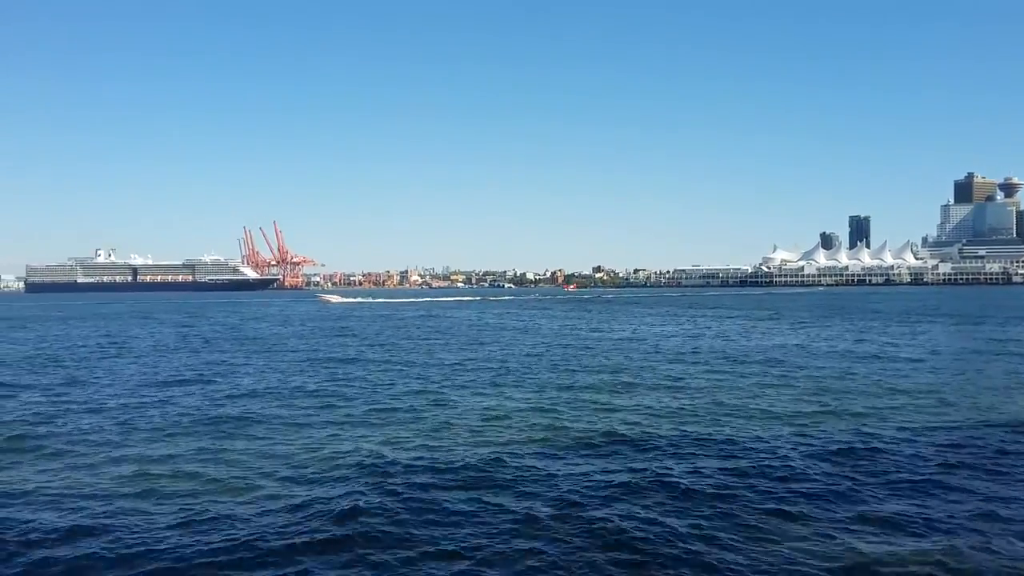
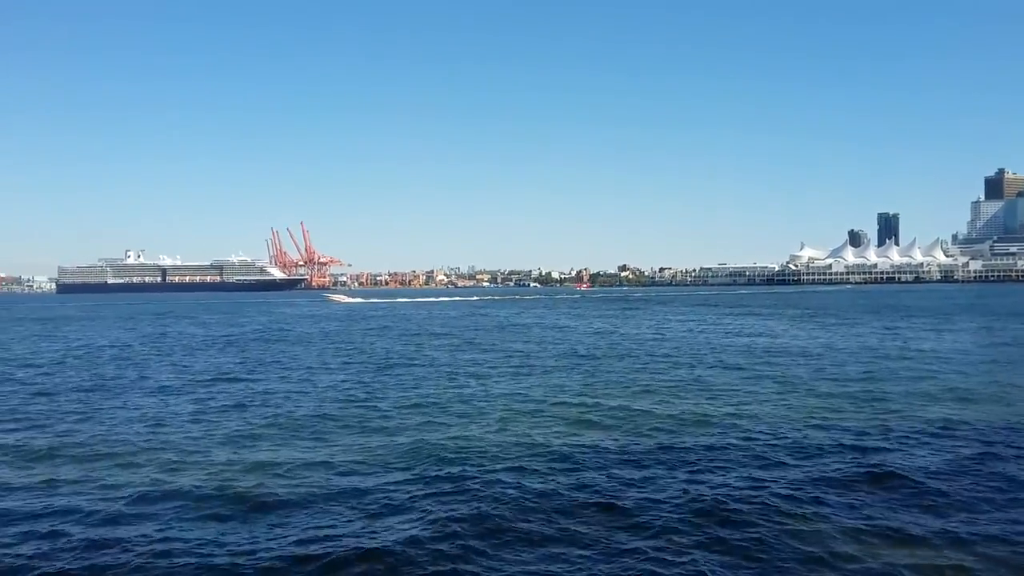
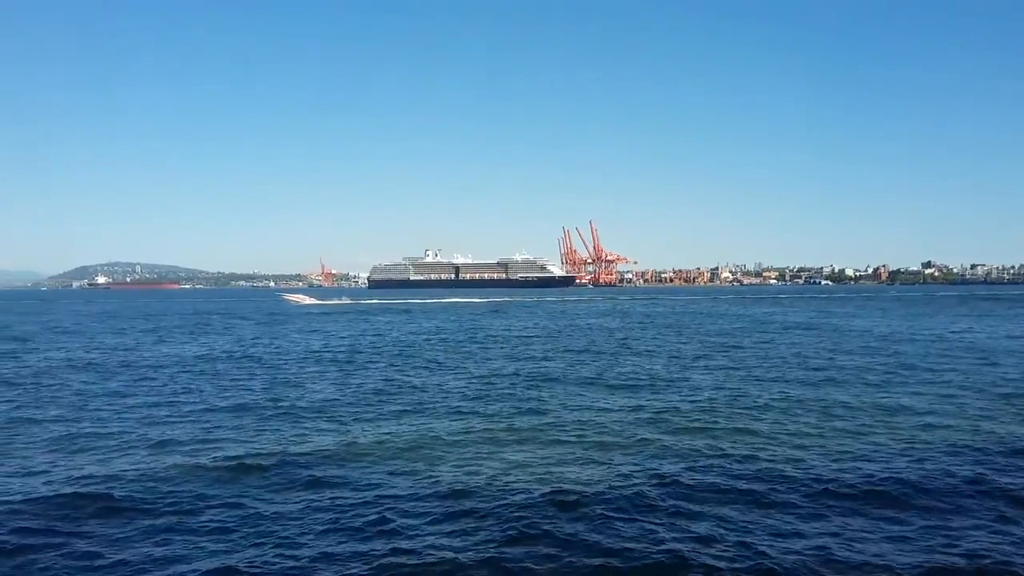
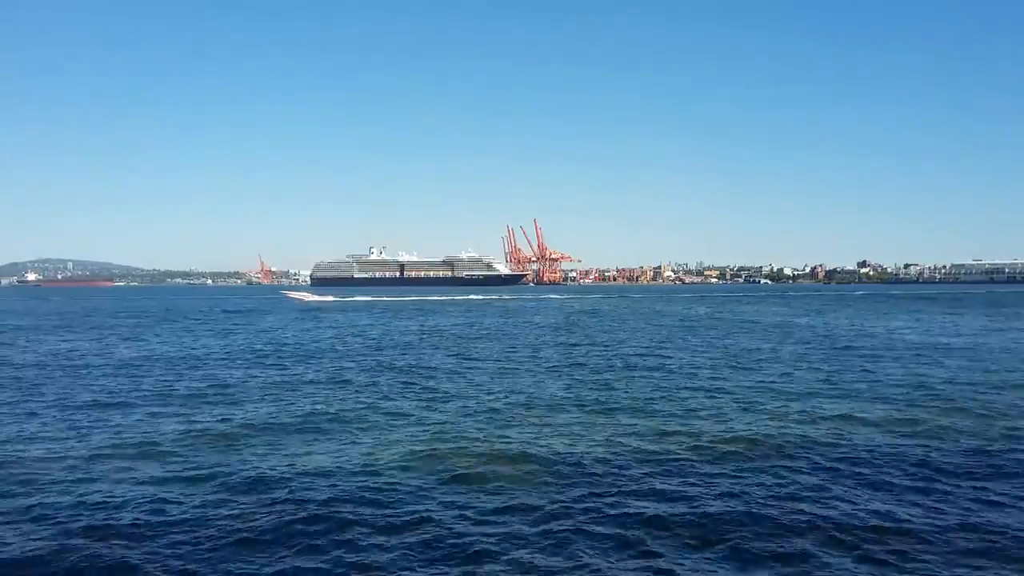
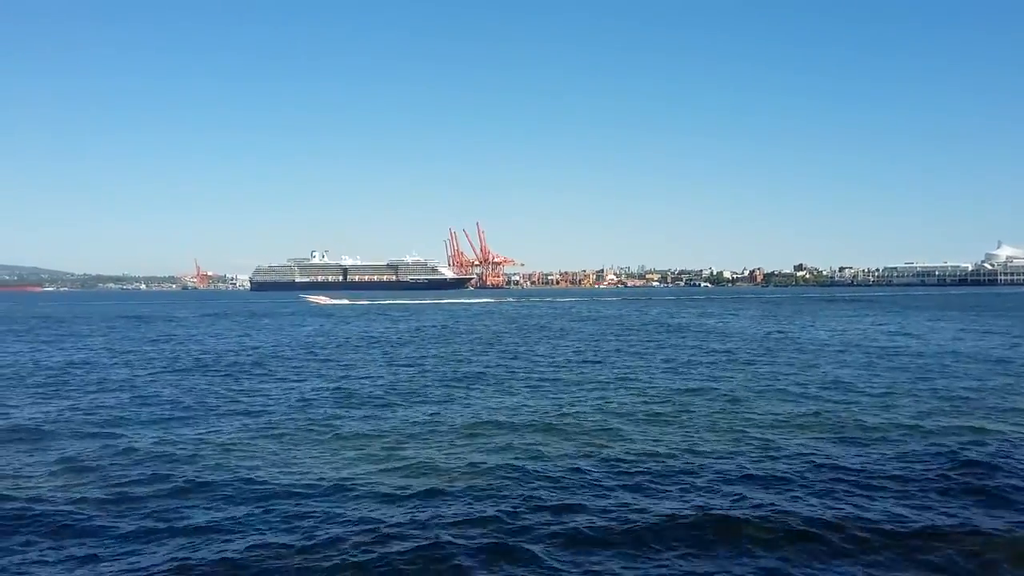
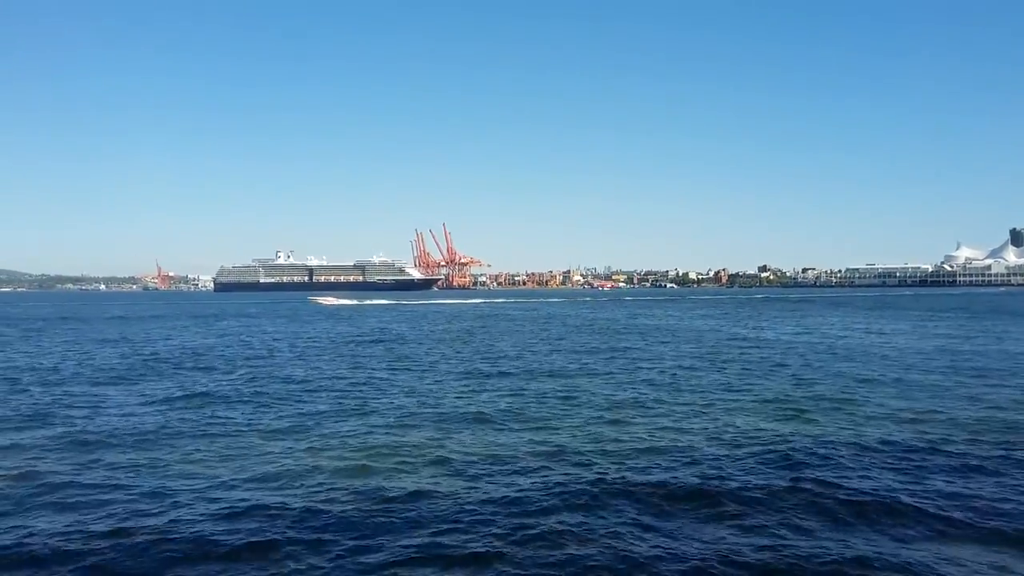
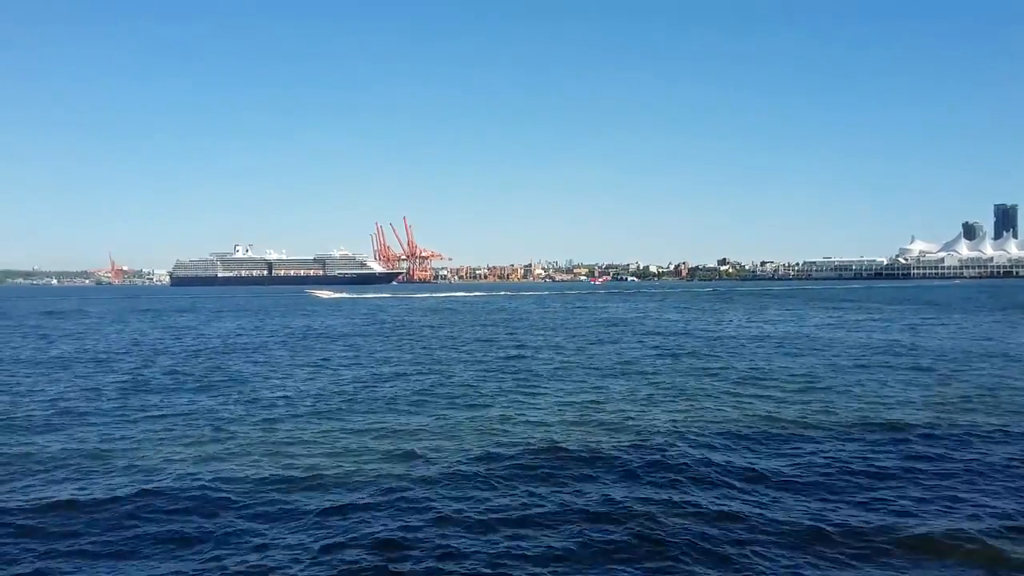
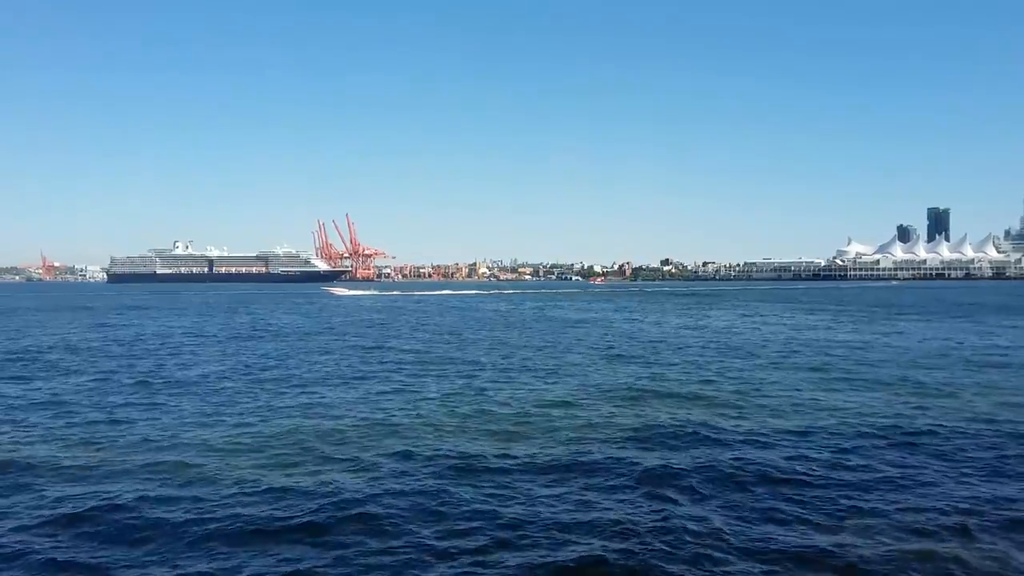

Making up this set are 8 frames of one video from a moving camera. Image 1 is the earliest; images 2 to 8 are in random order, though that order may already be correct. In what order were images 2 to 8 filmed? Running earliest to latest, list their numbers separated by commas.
2, 8, 7, 6, 5, 4, 3
